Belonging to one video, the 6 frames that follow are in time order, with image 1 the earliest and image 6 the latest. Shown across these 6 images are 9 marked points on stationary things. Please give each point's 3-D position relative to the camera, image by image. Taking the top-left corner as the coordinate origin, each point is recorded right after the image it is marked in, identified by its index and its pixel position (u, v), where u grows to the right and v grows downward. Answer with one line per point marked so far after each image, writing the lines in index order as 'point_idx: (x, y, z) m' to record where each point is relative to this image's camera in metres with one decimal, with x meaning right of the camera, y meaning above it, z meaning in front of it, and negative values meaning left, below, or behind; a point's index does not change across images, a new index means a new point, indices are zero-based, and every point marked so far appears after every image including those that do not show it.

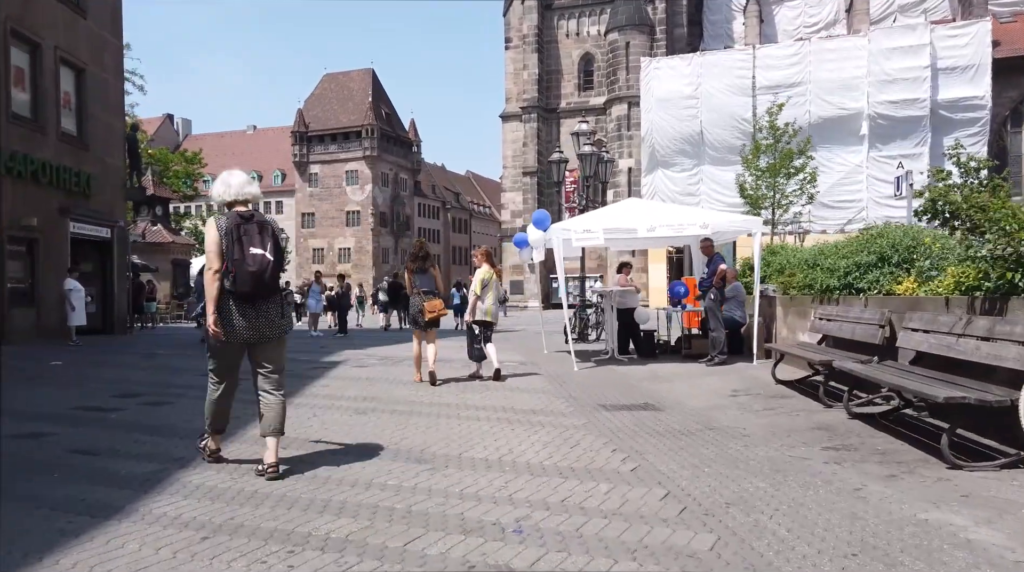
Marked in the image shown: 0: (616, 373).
0: (+1.4, -1.2, +11.5) m
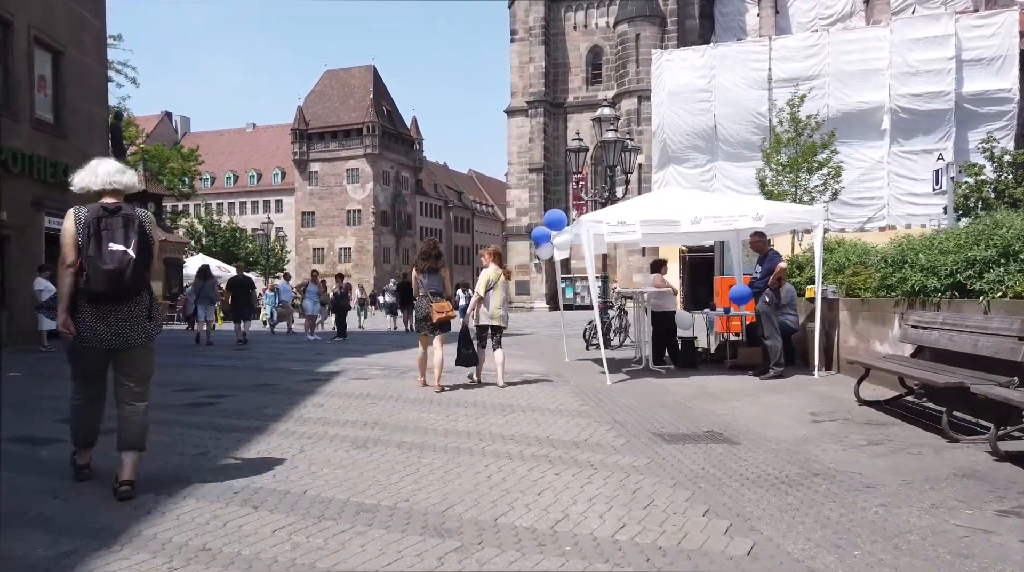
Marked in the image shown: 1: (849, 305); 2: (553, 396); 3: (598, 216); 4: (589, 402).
0: (+1.7, -1.2, +9.9) m
1: (+4.1, -0.2, +10.3) m
2: (+0.5, -1.2, +9.3) m
3: (+1.1, +0.9, +10.6) m
4: (+0.8, -1.2, +8.8) m
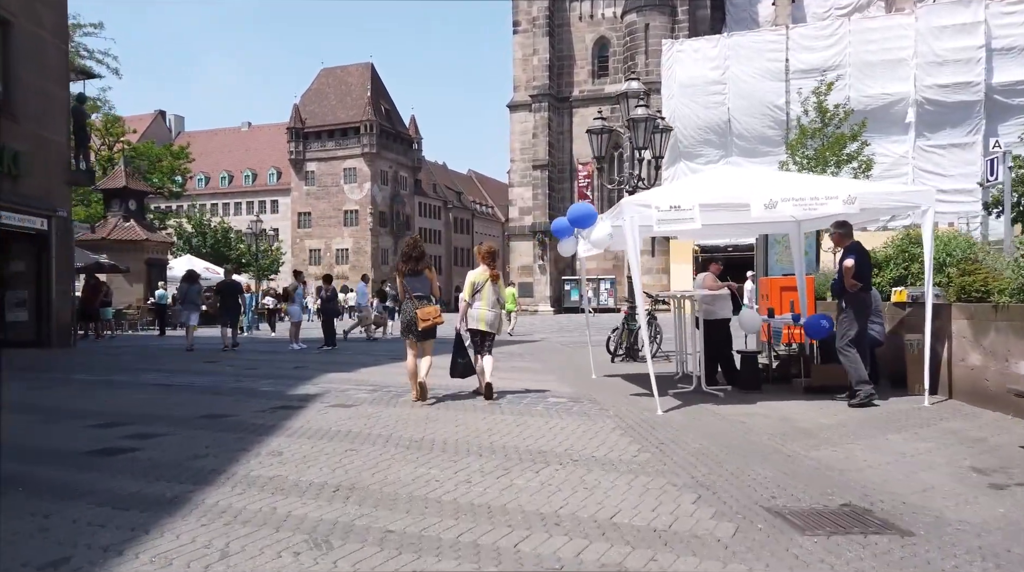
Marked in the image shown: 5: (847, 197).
0: (+1.9, -1.2, +7.6) m
1: (+4.3, -0.3, +8.0) m
2: (+0.7, -1.2, +7.0) m
3: (+1.3, +0.9, +8.3) m
4: (+1.0, -1.2, +6.5) m
5: (+3.3, +0.9, +8.3) m
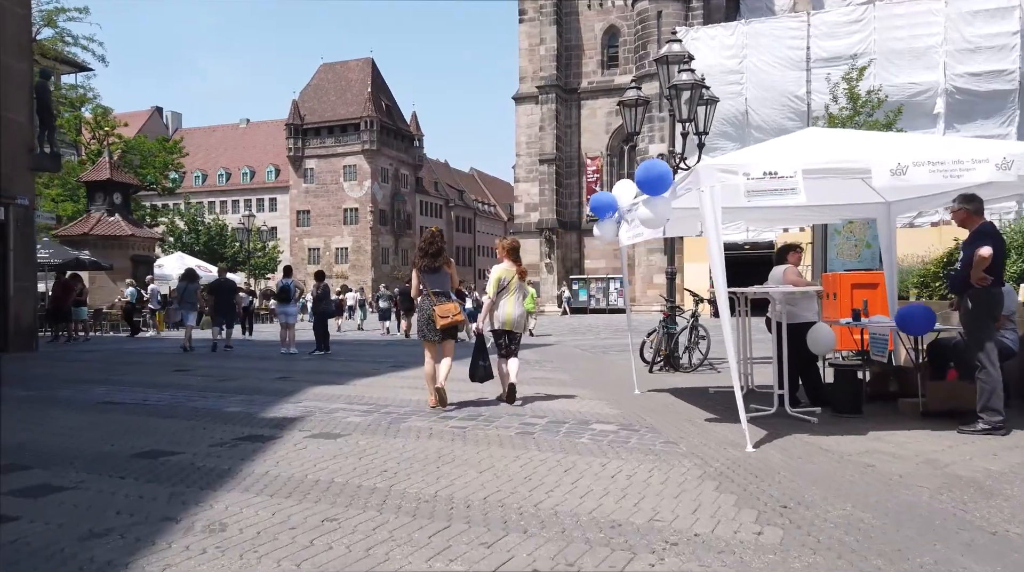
0: (+2.2, -1.2, +5.5) m
1: (+4.6, -0.2, +5.9) m
2: (+1.0, -1.2, +4.9) m
3: (+1.6, +0.9, +6.2) m
4: (+1.3, -1.2, +4.4) m
5: (+3.6, +0.9, +6.2) m
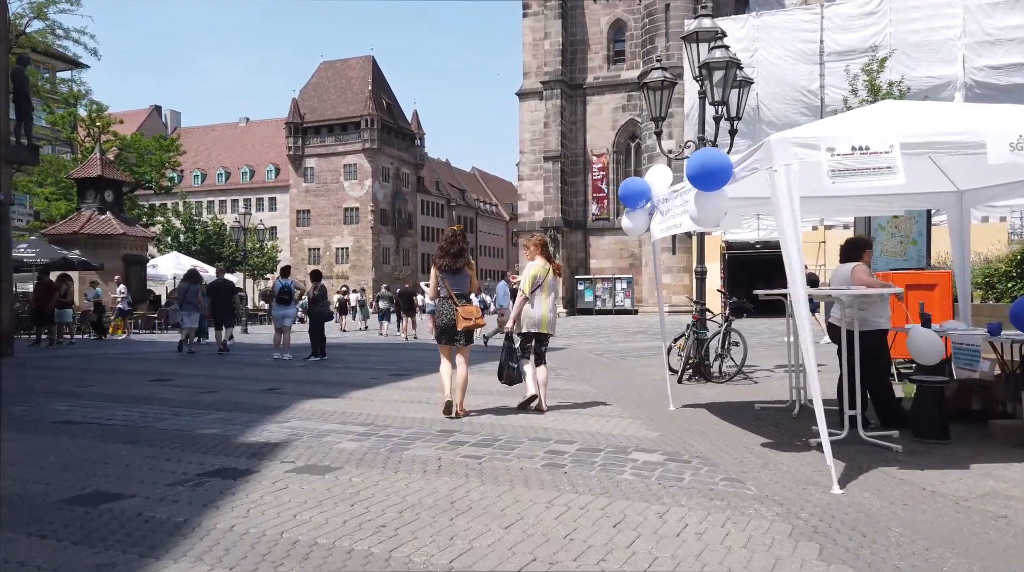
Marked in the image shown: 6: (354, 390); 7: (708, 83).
0: (+2.4, -1.2, +4.3) m
1: (+4.8, -0.2, +4.7) m
2: (+1.2, -1.2, +3.7) m
3: (+1.8, +0.9, +5.0) m
4: (+1.5, -1.2, +3.2) m
5: (+3.7, +0.9, +5.0) m
6: (-2.0, -1.3, +10.5) m
7: (+2.5, +2.6, +11.0) m
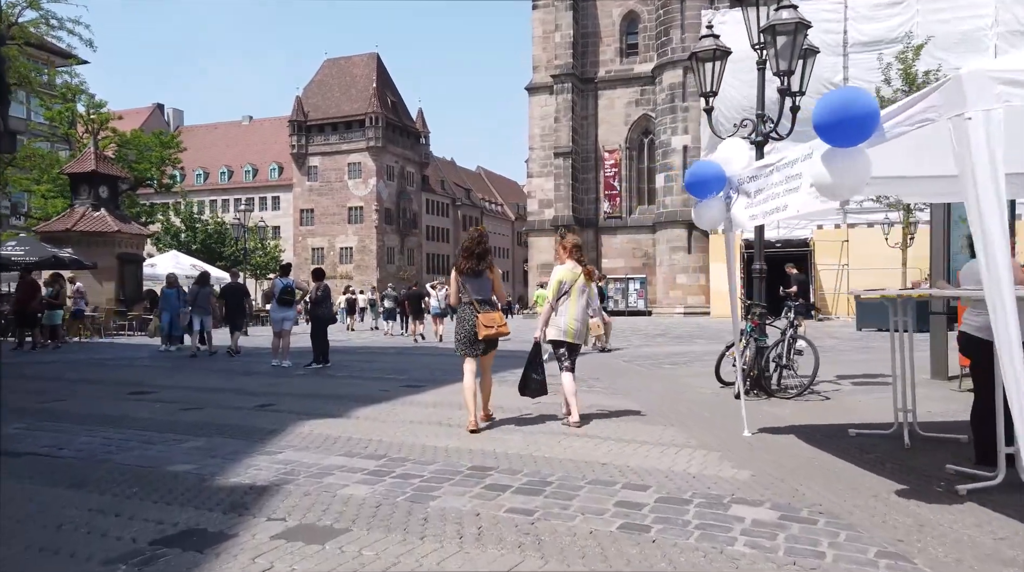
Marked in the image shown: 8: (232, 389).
0: (+2.7, -1.2, +2.8) m
1: (+5.1, -0.2, +3.2) m
2: (+1.5, -1.2, +2.3) m
3: (+2.1, +0.9, +3.5) m
4: (+1.8, -1.2, +1.8) m
5: (+4.1, +0.9, +3.5) m
6: (-1.6, -1.3, +9.0) m
7: (+2.8, +2.6, +9.5) m
8: (-3.5, -1.3, +10.6) m
